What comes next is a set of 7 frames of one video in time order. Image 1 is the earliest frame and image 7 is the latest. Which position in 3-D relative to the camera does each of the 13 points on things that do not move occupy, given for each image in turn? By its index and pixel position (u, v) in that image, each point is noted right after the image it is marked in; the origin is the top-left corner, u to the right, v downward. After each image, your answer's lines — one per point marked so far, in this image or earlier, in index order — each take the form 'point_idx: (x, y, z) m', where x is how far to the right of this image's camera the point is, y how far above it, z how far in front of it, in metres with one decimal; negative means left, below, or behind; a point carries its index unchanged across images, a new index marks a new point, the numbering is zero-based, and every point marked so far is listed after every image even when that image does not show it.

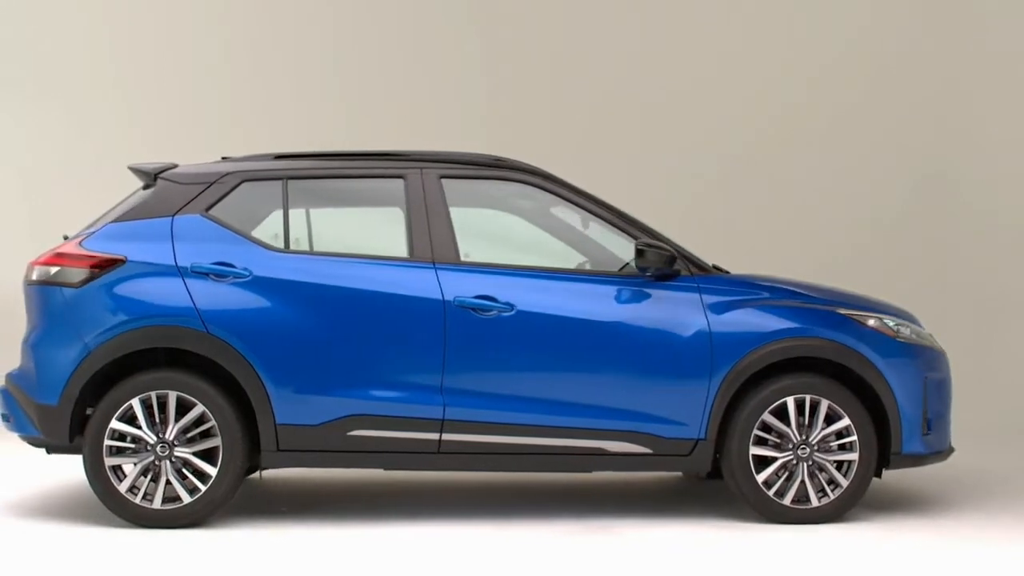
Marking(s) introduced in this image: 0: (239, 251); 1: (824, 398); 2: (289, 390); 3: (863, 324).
0: (-1.2, +0.2, +5.2) m
1: (+1.4, -0.5, +5.5) m
2: (-0.9, -0.4, +5.1) m
3: (+1.7, -0.2, +5.6) m
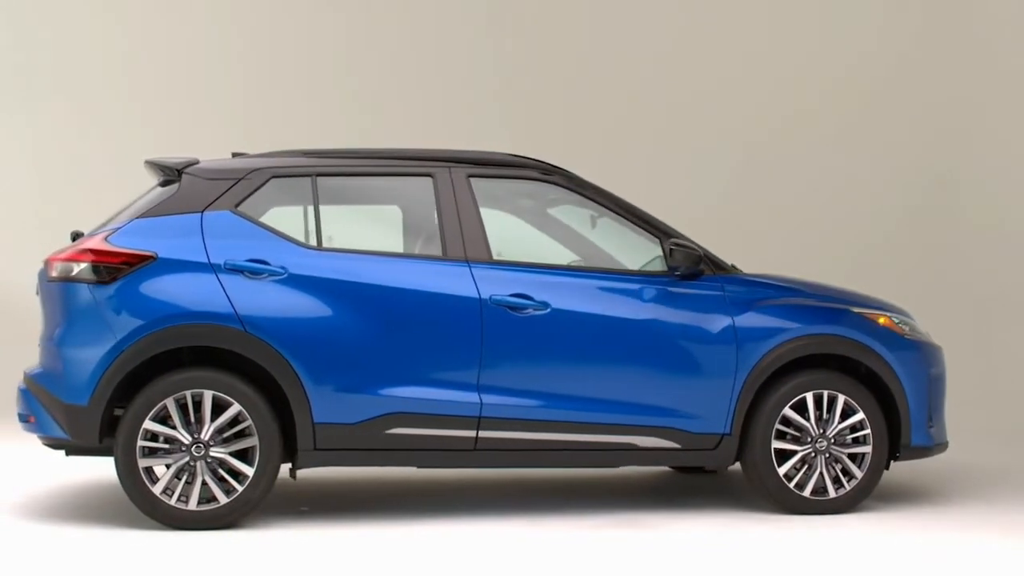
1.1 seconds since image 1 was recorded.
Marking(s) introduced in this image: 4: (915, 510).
0: (-1.0, +0.2, +5.1) m
1: (+1.6, -0.5, +5.6) m
2: (-0.8, -0.4, +5.1) m
3: (+1.8, -0.2, +5.8) m
4: (+2.0, -1.1, +5.8) m
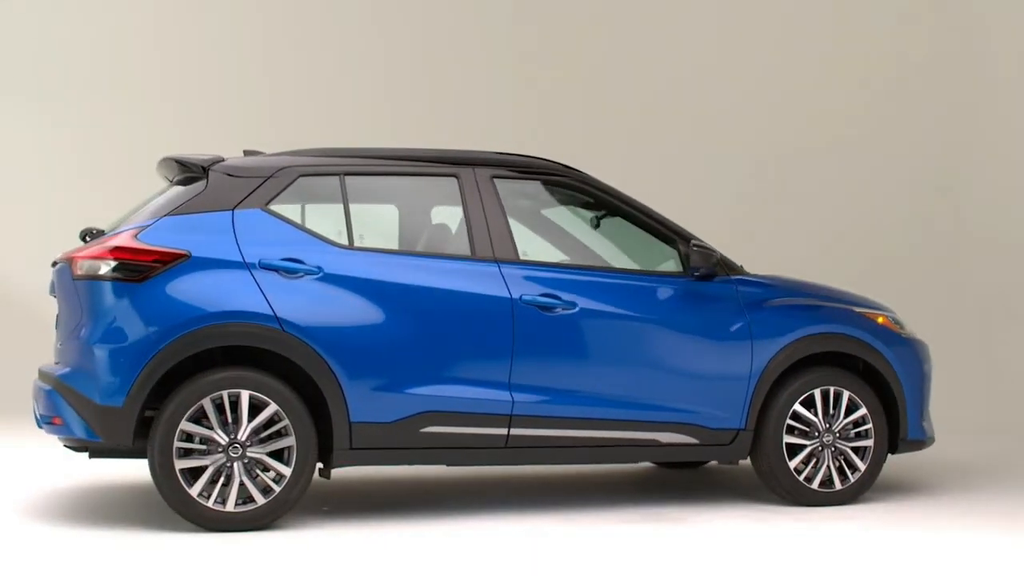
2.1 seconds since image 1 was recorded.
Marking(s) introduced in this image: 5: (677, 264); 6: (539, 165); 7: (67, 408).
0: (-0.9, +0.2, +5.1) m
1: (+1.6, -0.5, +5.9) m
2: (-0.6, -0.4, +5.1) m
3: (+1.8, -0.2, +6.0) m
4: (+2.1, -1.1, +6.0) m
5: (+0.8, +0.1, +5.8) m
6: (+0.2, +0.6, +5.8) m
7: (-1.8, -0.5, +4.8) m
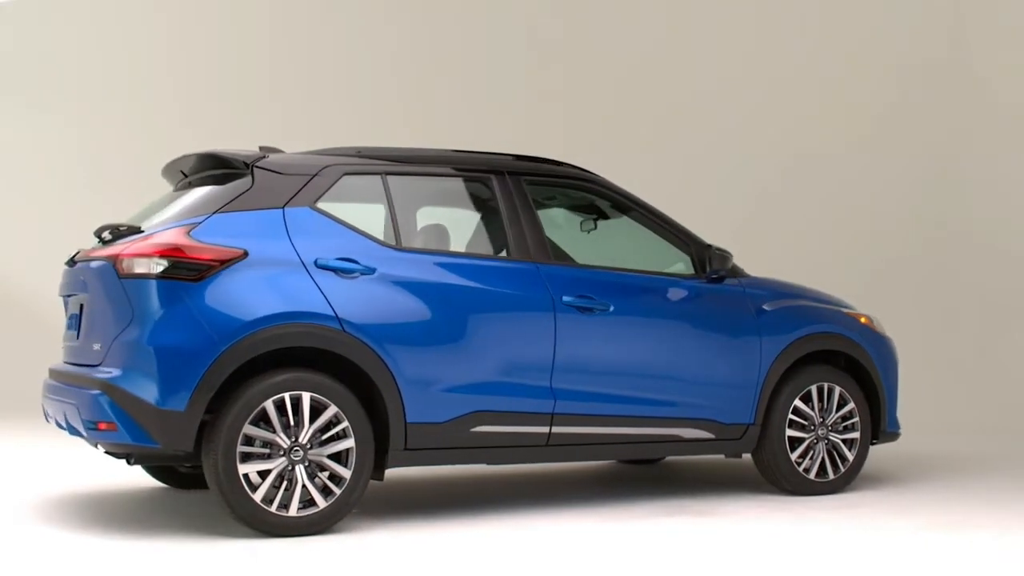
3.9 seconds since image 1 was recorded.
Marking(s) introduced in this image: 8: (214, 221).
0: (-0.6, +0.2, +5.1) m
1: (+1.7, -0.5, +6.2) m
2: (-0.4, -0.4, +5.1) m
3: (+1.9, -0.2, +6.4) m
4: (+2.1, -1.1, +6.4) m
5: (+0.9, +0.1, +6.0) m
6: (+0.2, +0.6, +5.9) m
7: (-1.5, -0.5, +4.6) m
8: (-1.2, +0.3, +4.9) m
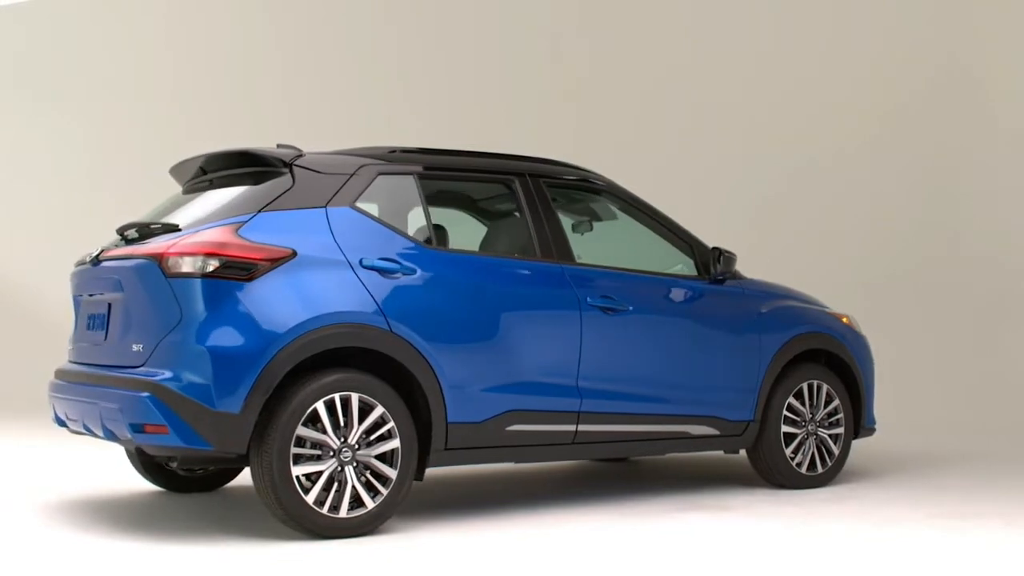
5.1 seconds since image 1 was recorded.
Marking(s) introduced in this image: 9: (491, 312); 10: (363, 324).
0: (-0.5, +0.2, +5.1) m
1: (+1.7, -0.5, +6.5) m
2: (-0.2, -0.4, +5.1) m
3: (+1.9, -0.2, +6.7) m
4: (+2.1, -1.1, +6.8) m
5: (+0.9, +0.1, +6.2) m
6: (+0.3, +0.6, +6.0) m
7: (-1.3, -0.5, +4.5) m
8: (-1.0, +0.3, +4.8) m
9: (-0.1, -0.1, +5.2) m
10: (-0.6, -0.1, +4.8) m
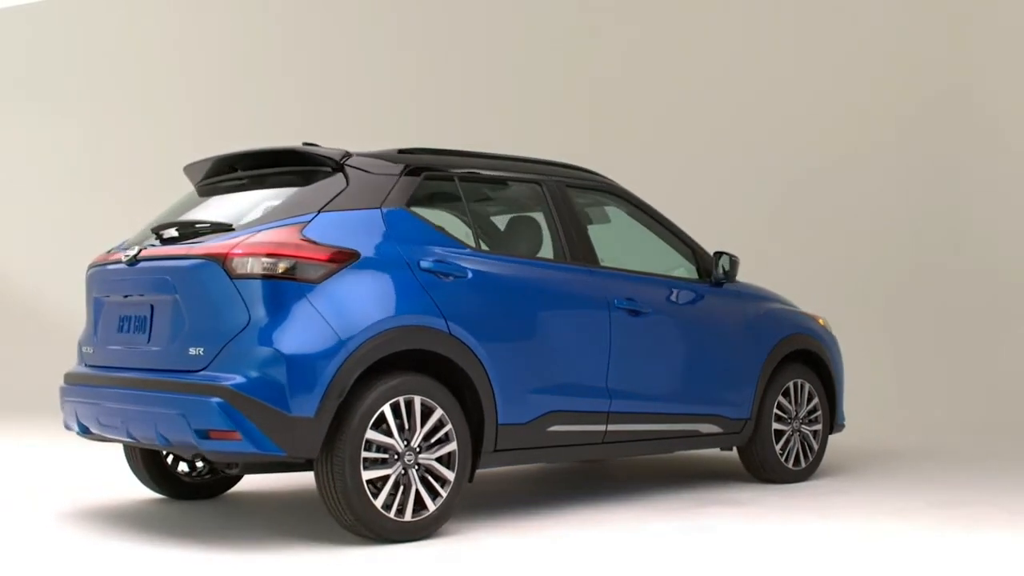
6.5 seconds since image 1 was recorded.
0: (-0.3, +0.2, +5.1) m
1: (+1.7, -0.5, +6.8) m
2: (0.0, -0.4, +5.1) m
3: (+1.8, -0.2, +7.0) m
4: (+2.0, -1.1, +7.1) m
5: (+1.0, +0.1, +6.4) m
6: (+0.4, +0.6, +6.1) m
7: (-1.0, -0.5, +4.4) m
8: (-0.8, +0.3, +4.7) m
9: (+0.1, -0.1, +5.3) m
10: (-0.4, -0.2, +4.8) m
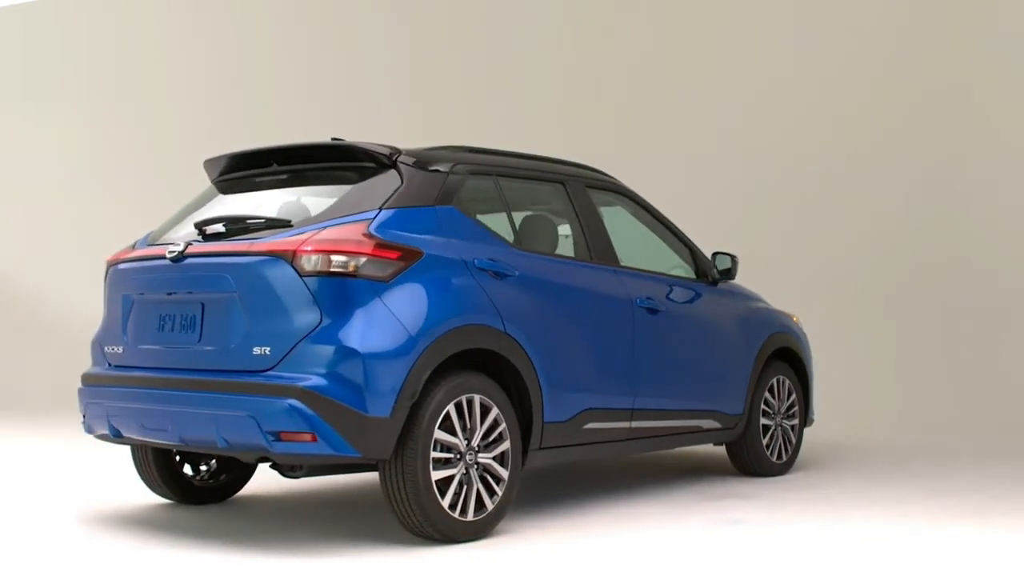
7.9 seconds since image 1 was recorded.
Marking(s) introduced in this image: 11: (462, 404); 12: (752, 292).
0: (-0.1, +0.2, +5.0) m
1: (+1.6, -0.5, +7.0) m
2: (+0.1, -0.4, +5.1) m
3: (+1.7, -0.2, +7.2) m
4: (+1.9, -1.1, +7.4) m
5: (+1.0, +0.1, +6.5) m
6: (+0.4, +0.6, +6.1) m
7: (-0.7, -0.5, +4.3) m
8: (-0.5, +0.3, +4.6) m
9: (+0.2, -0.1, +5.3) m
10: (-0.2, -0.2, +4.8) m
11: (-0.2, -0.5, +4.6) m
12: (+1.4, 0.0, +7.0) m
